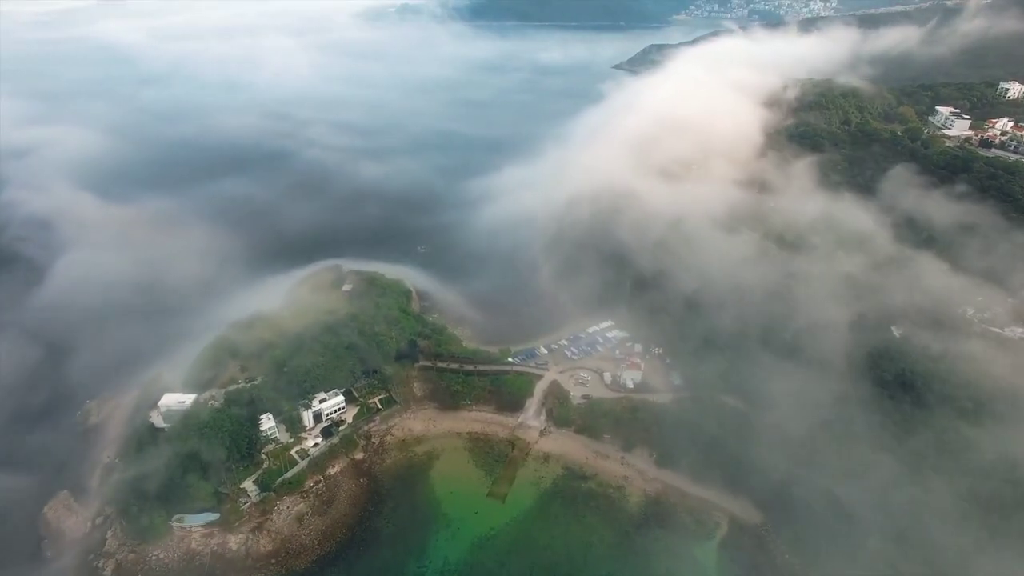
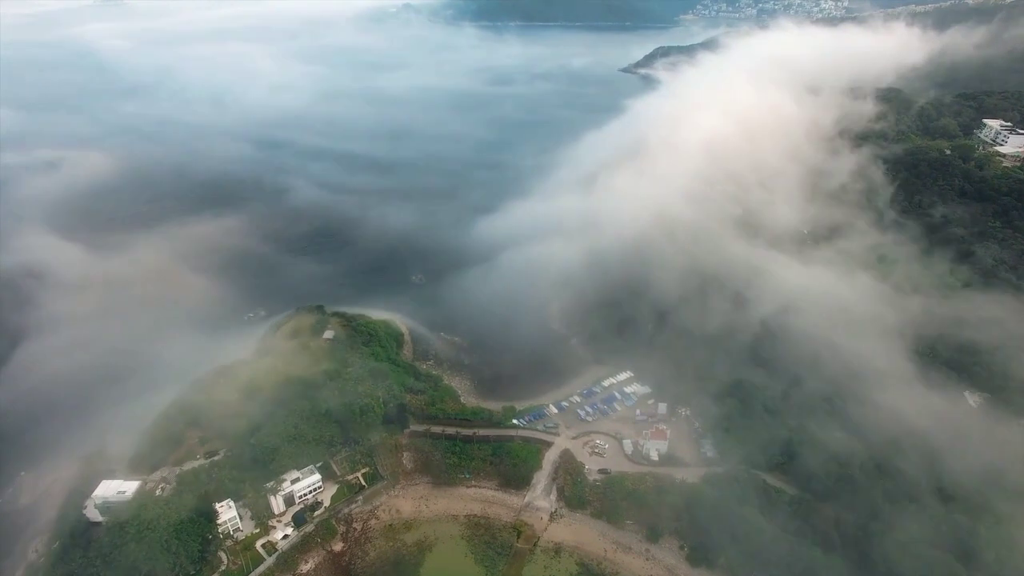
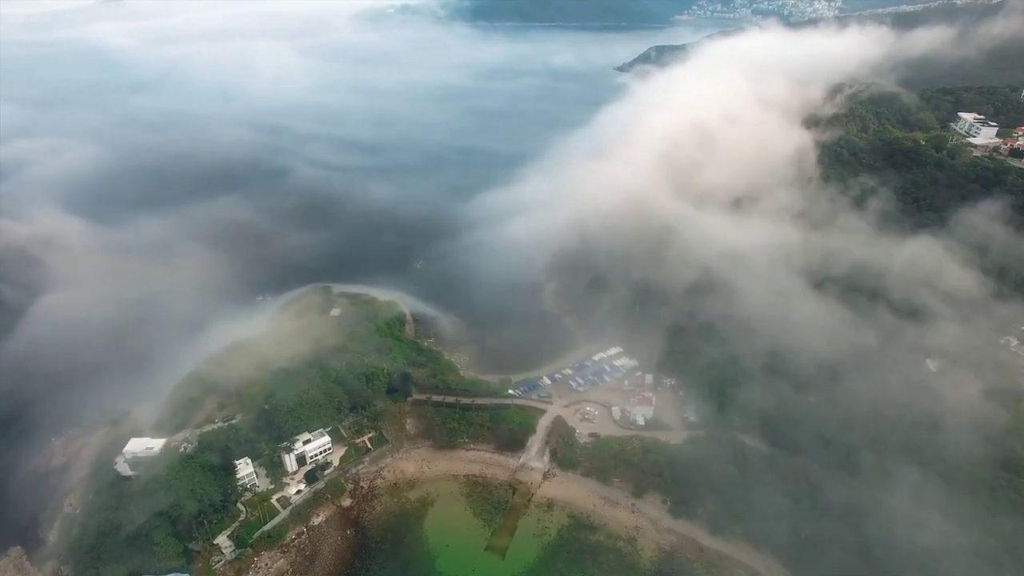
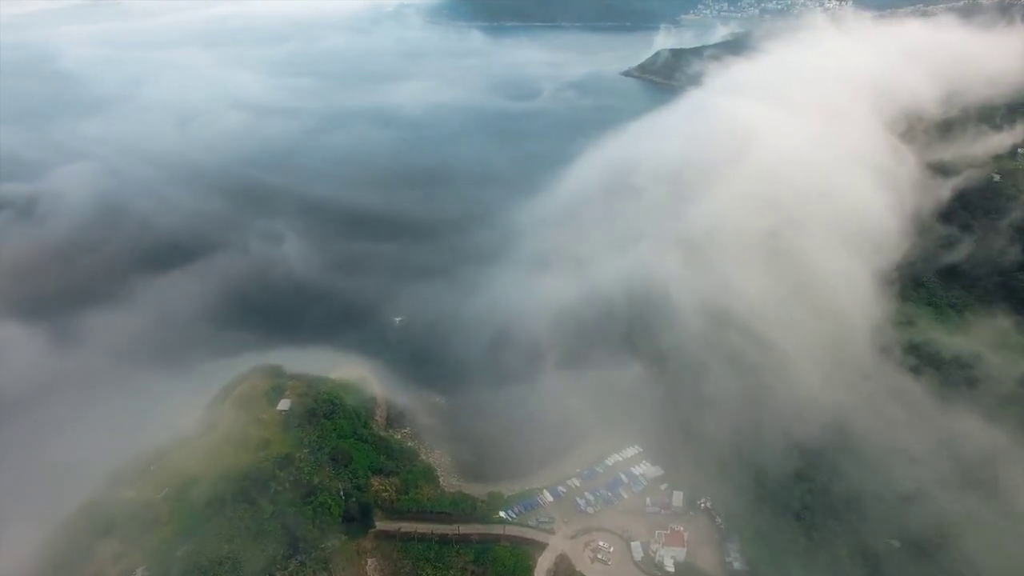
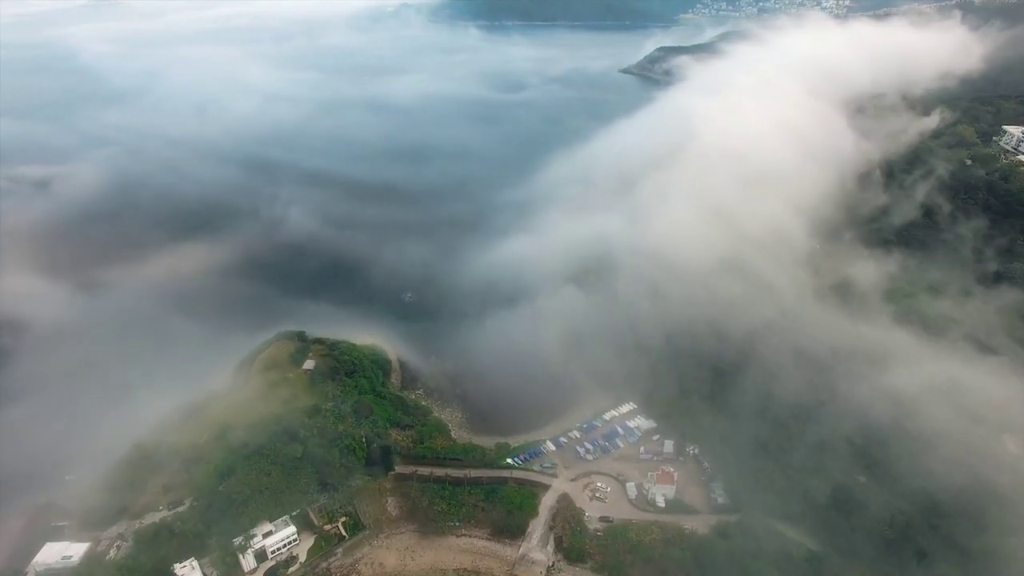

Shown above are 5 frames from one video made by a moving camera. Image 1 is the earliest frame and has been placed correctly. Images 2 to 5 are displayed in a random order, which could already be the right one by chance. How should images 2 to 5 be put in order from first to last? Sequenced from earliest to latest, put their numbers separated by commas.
3, 2, 5, 4
